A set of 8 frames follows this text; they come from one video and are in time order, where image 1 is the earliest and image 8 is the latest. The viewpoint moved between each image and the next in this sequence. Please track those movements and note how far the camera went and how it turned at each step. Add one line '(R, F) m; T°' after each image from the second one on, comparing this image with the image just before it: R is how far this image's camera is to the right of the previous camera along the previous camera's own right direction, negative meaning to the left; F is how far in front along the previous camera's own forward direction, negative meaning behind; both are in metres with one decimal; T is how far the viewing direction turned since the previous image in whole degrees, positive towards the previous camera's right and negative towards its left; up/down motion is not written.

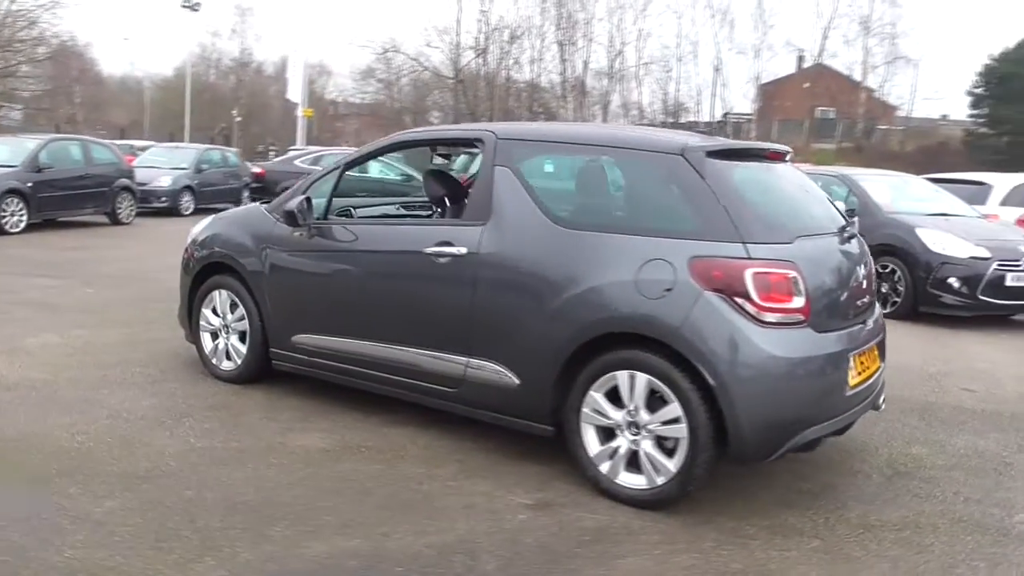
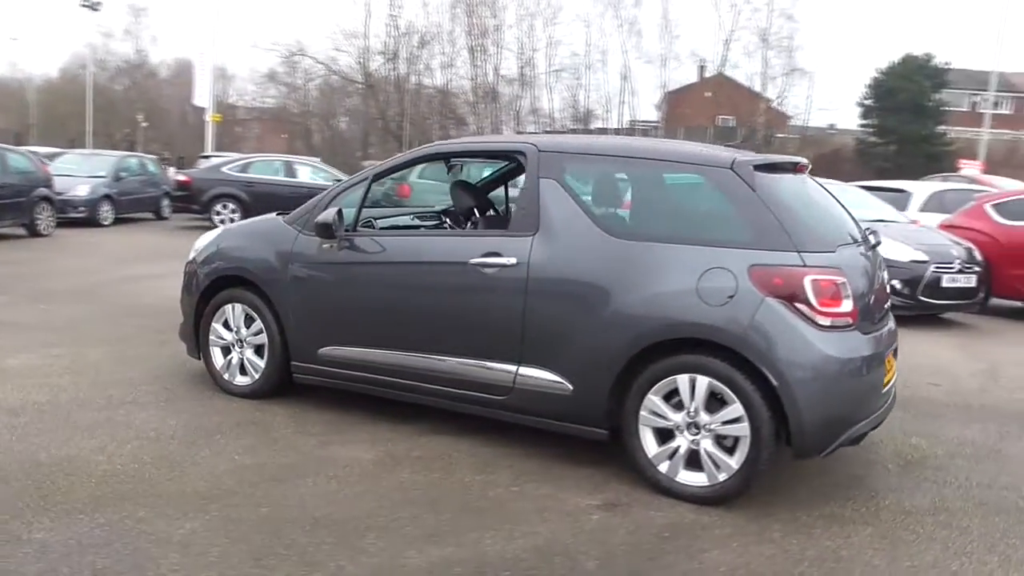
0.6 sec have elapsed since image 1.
(-0.8, -0.1) m; +7°
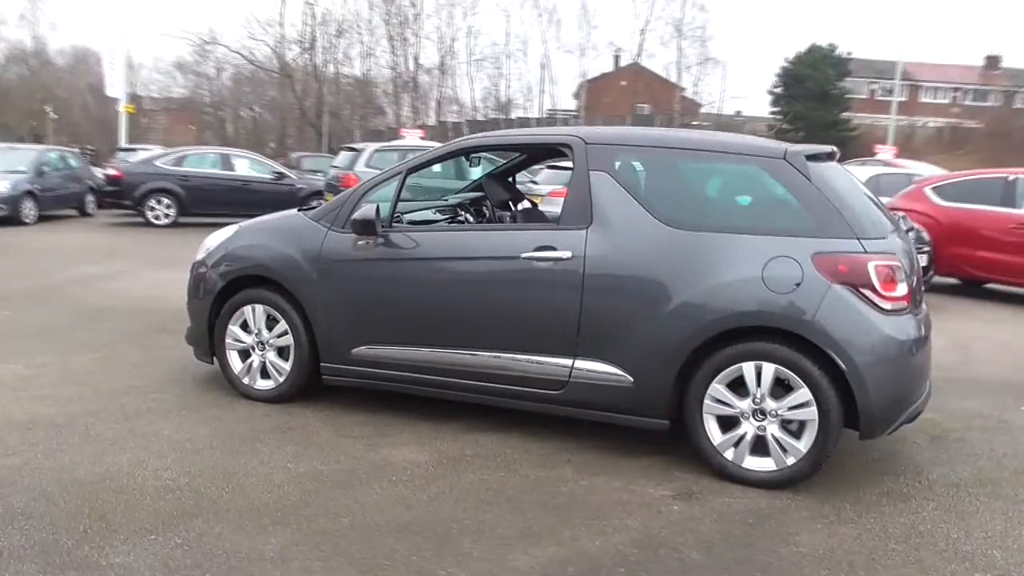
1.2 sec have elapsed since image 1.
(-0.8, +0.1) m; +6°
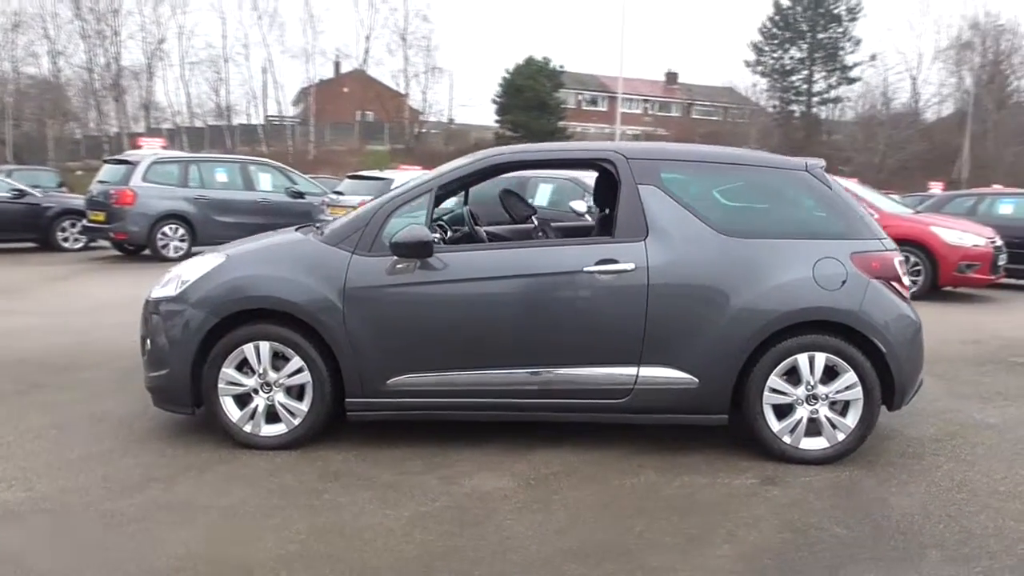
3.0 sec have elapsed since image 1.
(-1.9, +0.3) m; +19°
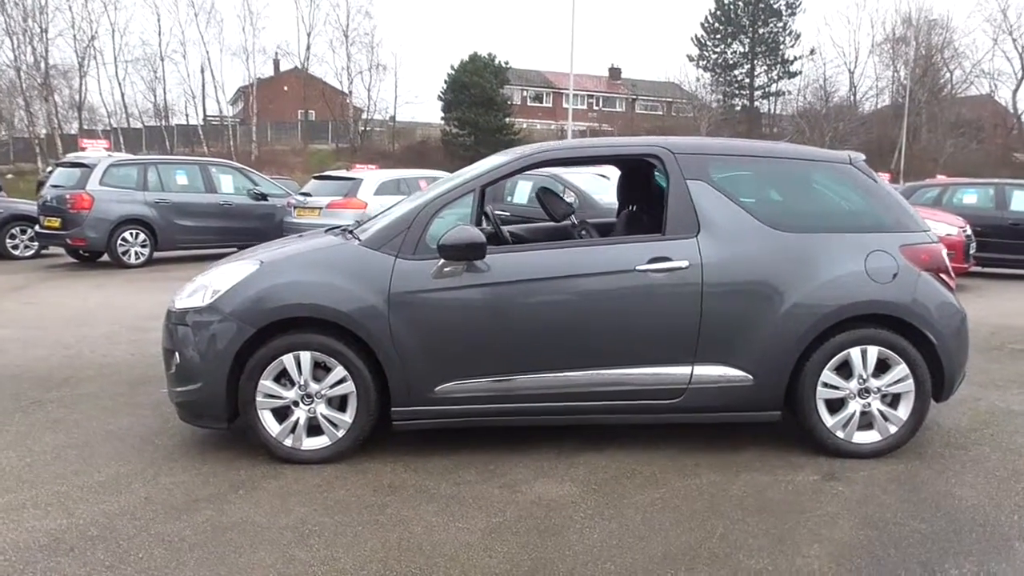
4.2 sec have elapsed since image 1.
(-0.6, +0.2) m; +4°
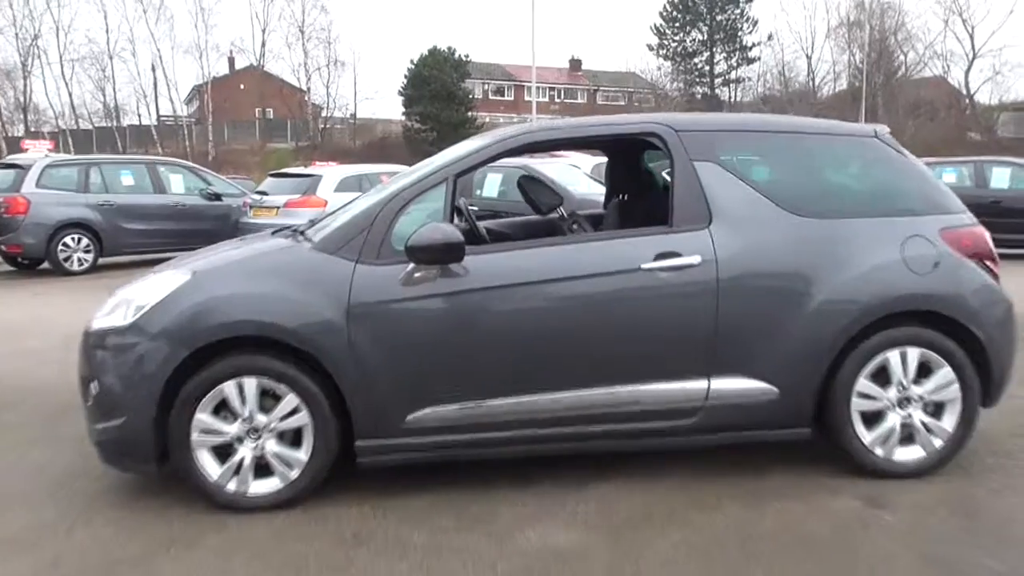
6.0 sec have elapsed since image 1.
(-0.1, +0.7) m; +2°
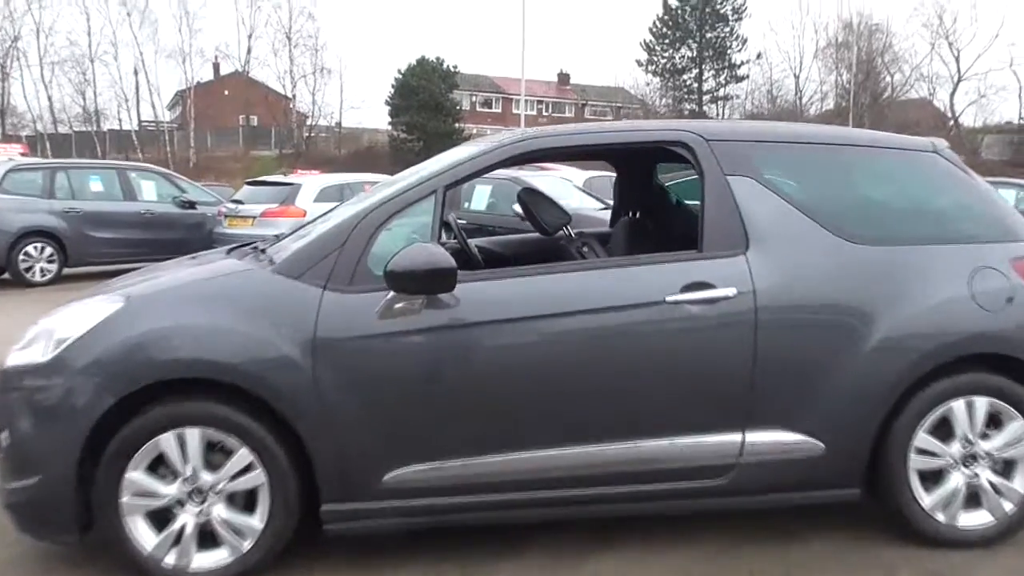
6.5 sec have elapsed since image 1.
(-0.1, +0.6) m; +1°
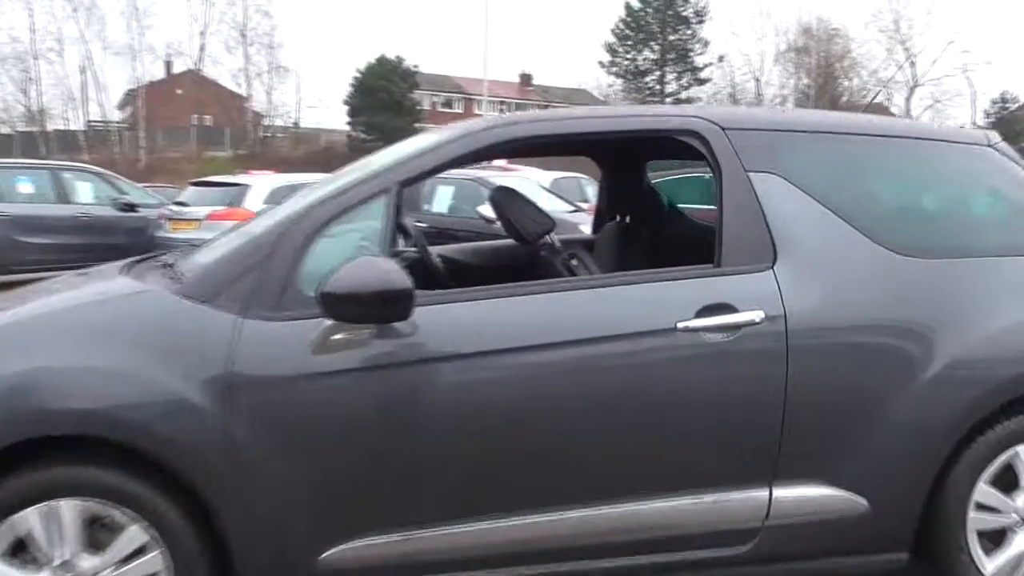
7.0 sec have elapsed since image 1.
(0.0, +0.7) m; +3°
